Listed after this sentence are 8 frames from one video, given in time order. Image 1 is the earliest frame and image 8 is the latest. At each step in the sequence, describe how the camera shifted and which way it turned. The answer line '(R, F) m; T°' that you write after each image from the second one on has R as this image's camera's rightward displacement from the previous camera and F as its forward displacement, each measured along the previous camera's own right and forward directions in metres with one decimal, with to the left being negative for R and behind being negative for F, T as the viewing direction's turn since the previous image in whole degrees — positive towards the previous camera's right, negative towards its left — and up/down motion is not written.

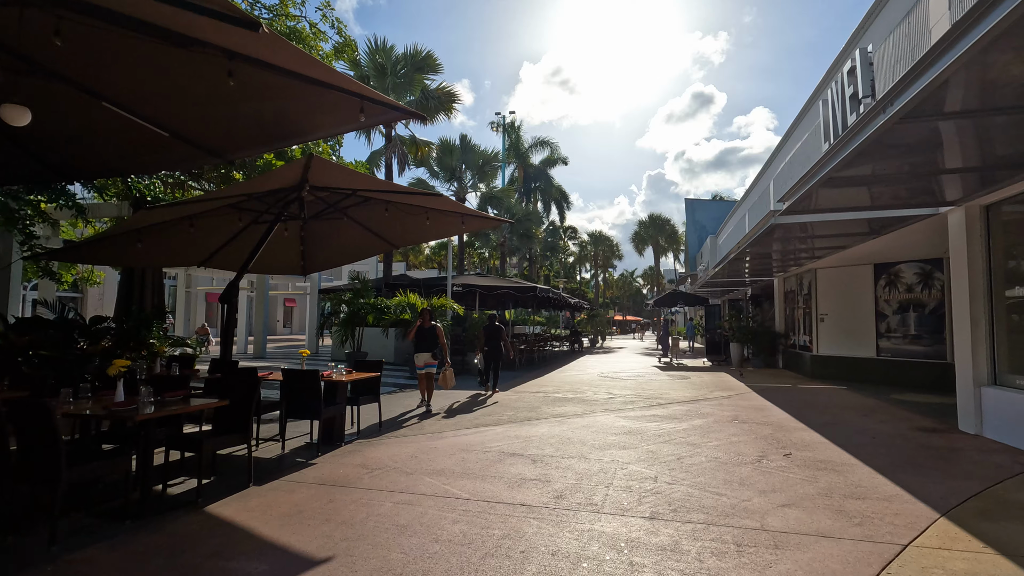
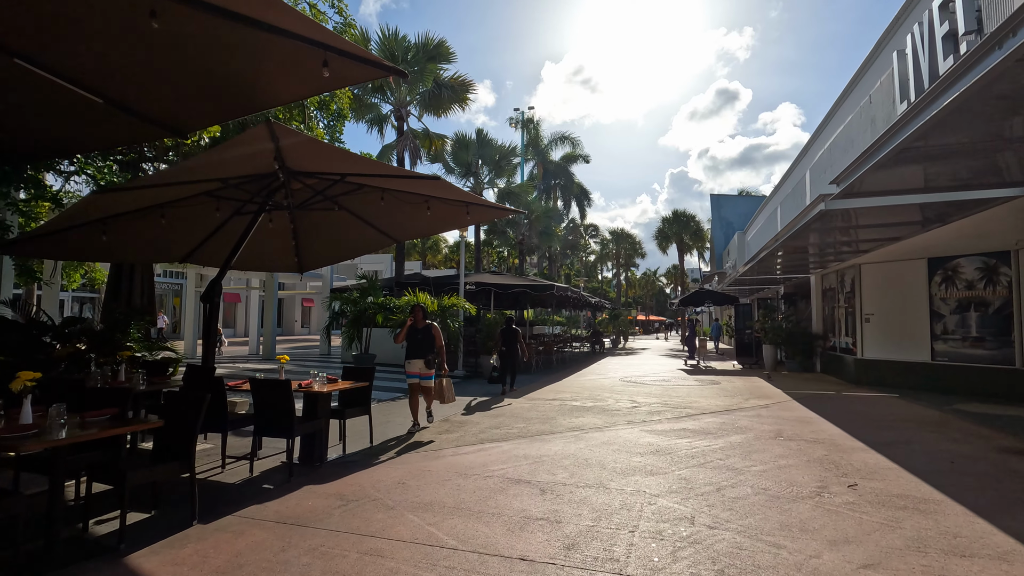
(+0.2, +0.9) m; -2°
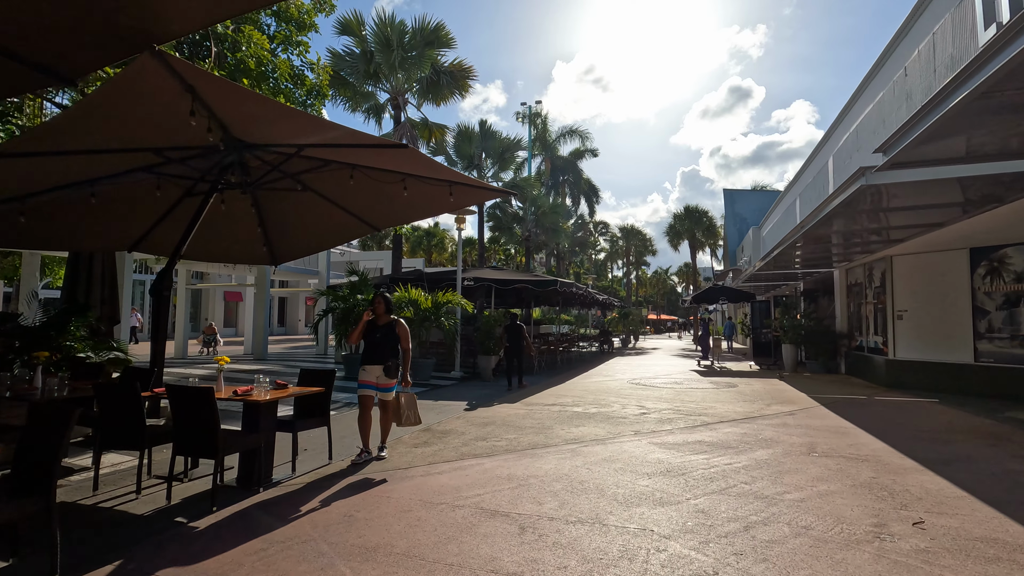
(+0.3, +1.0) m; -1°
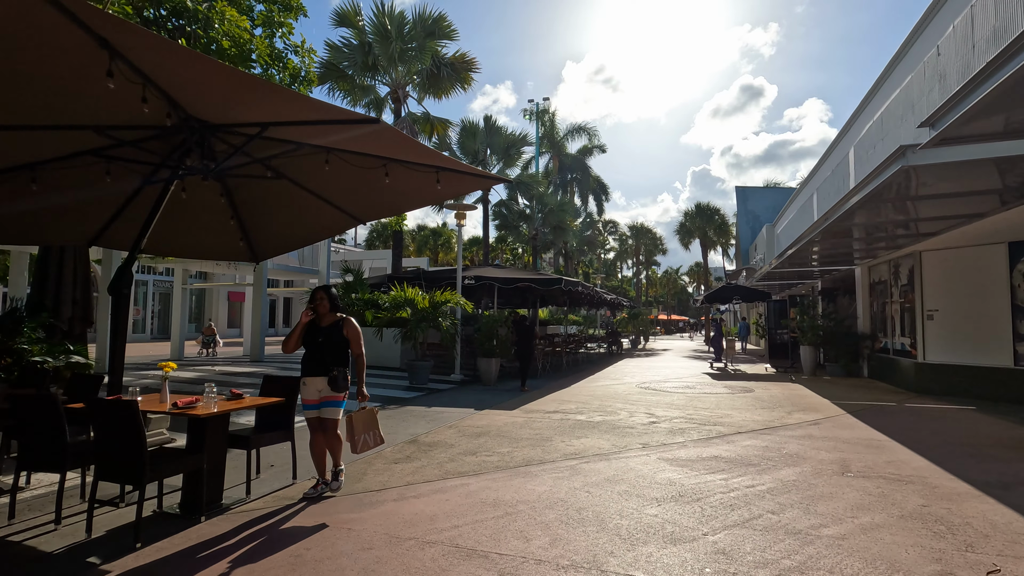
(+0.2, +0.7) m; -1°
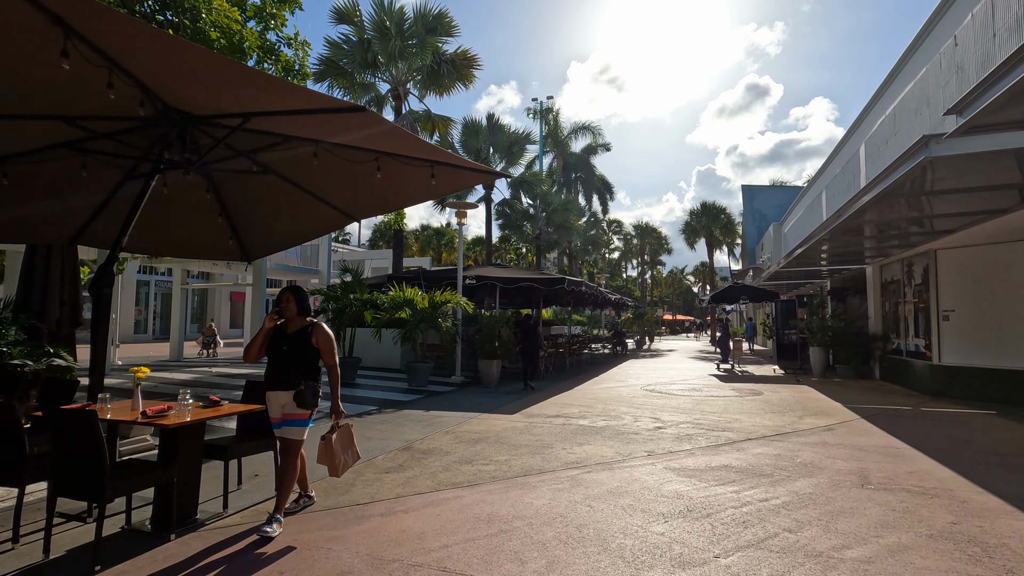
(+0.1, +0.3) m; 0°
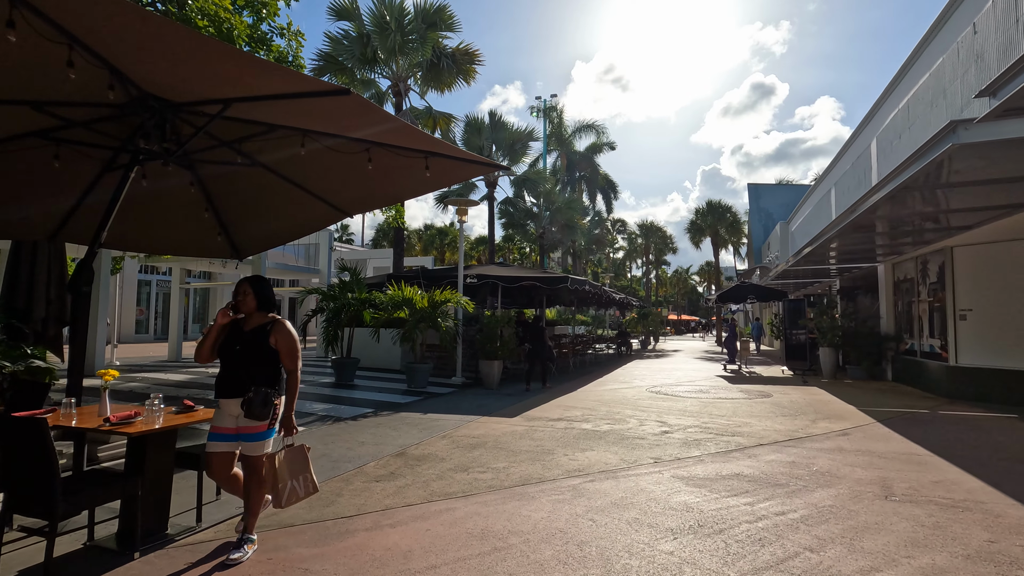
(+0.1, +0.3) m; 0°
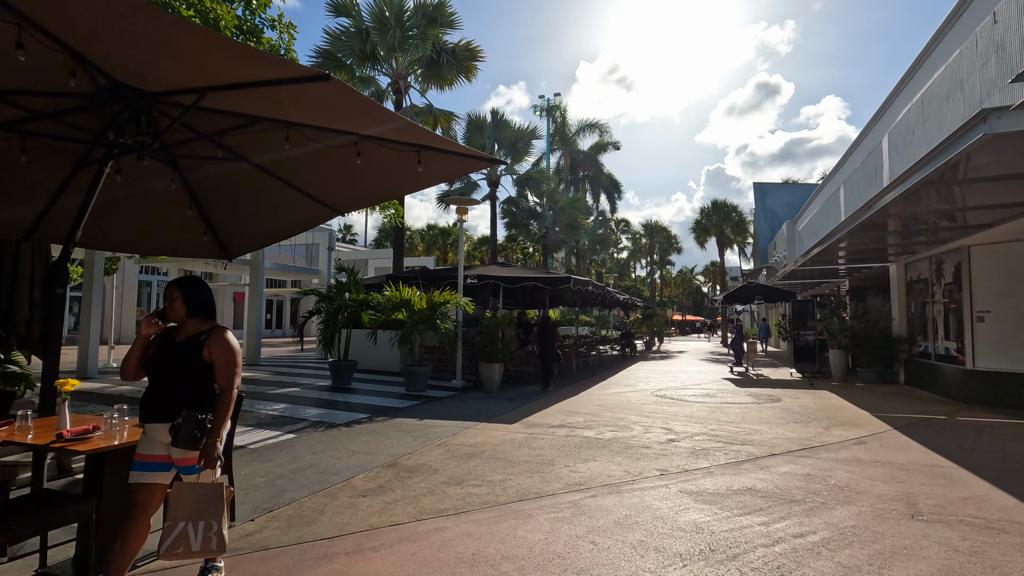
(+0.1, +0.3) m; 0°
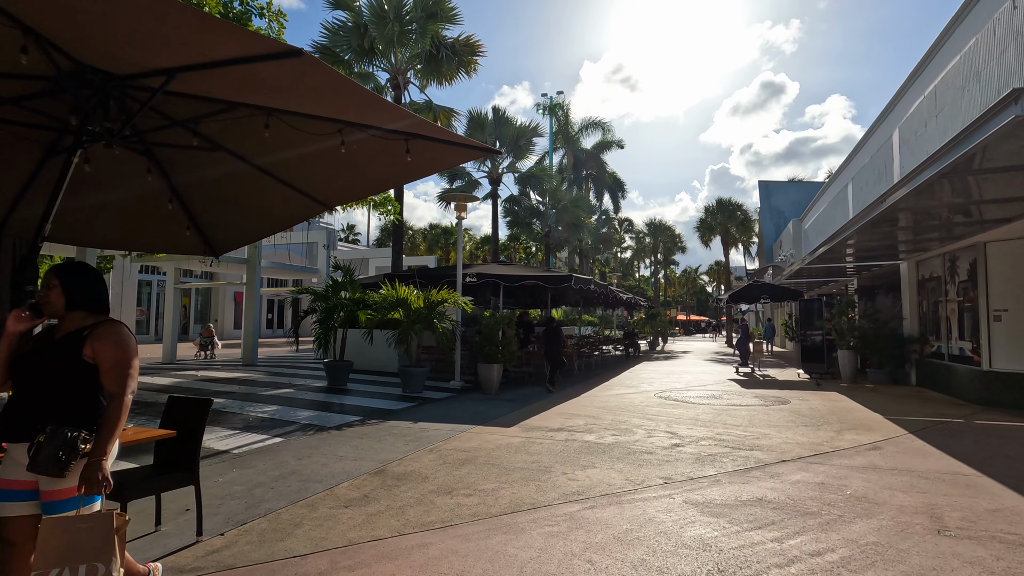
(+0.1, +0.3) m; 0°
